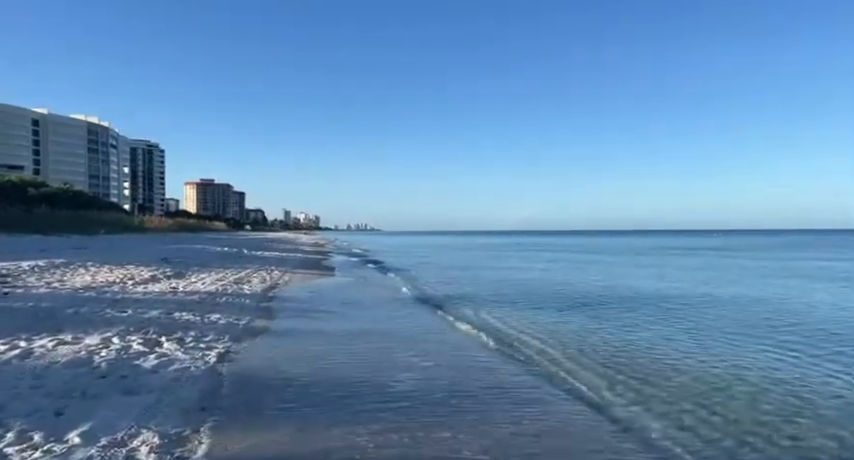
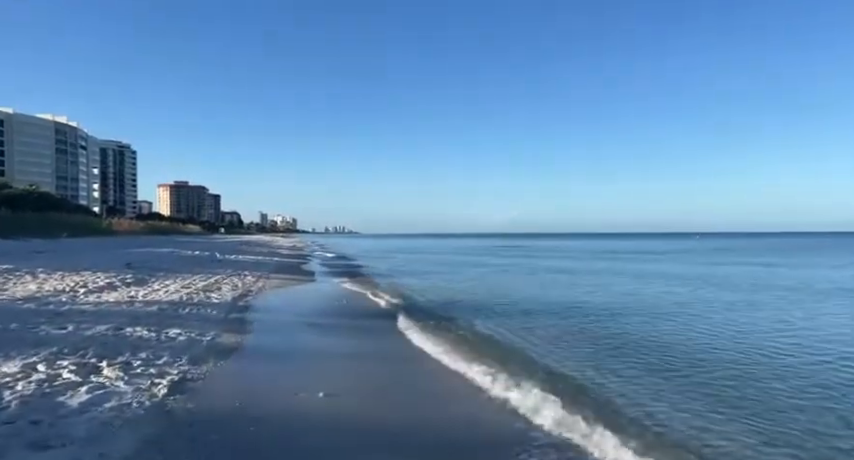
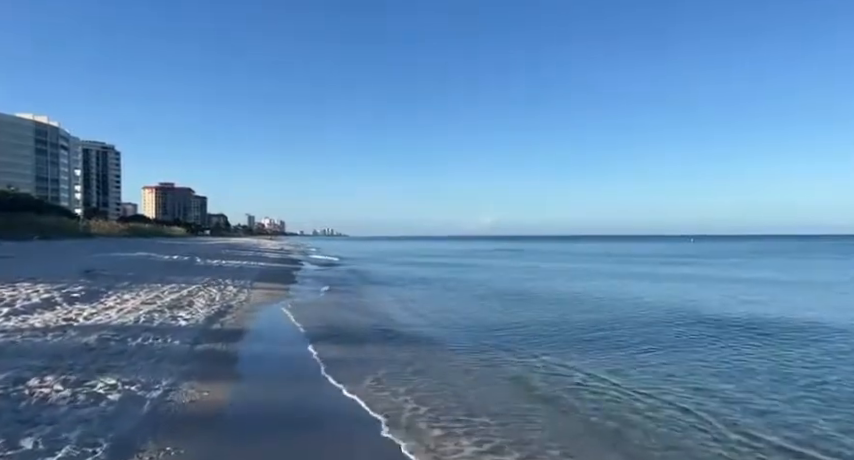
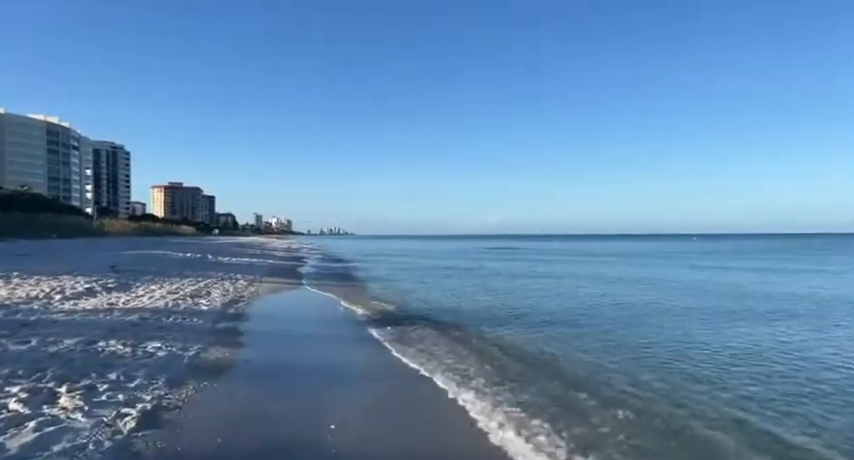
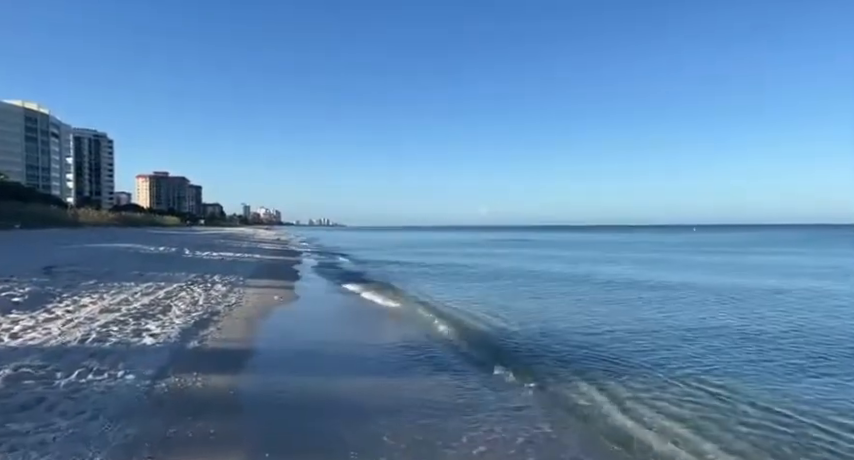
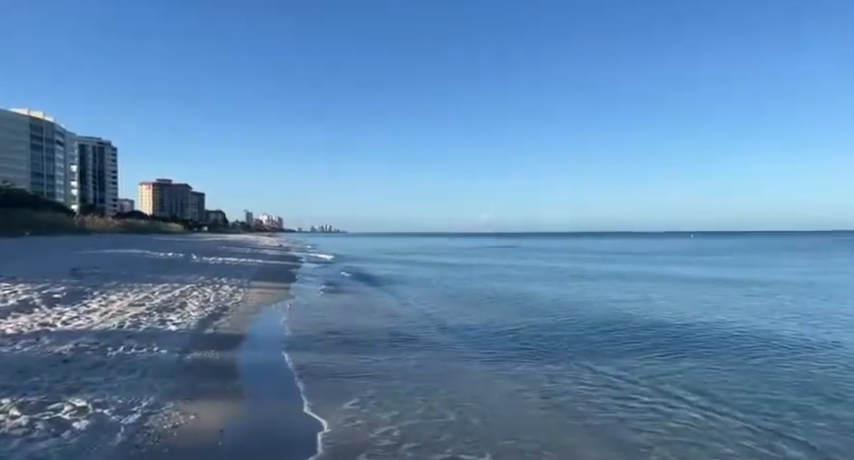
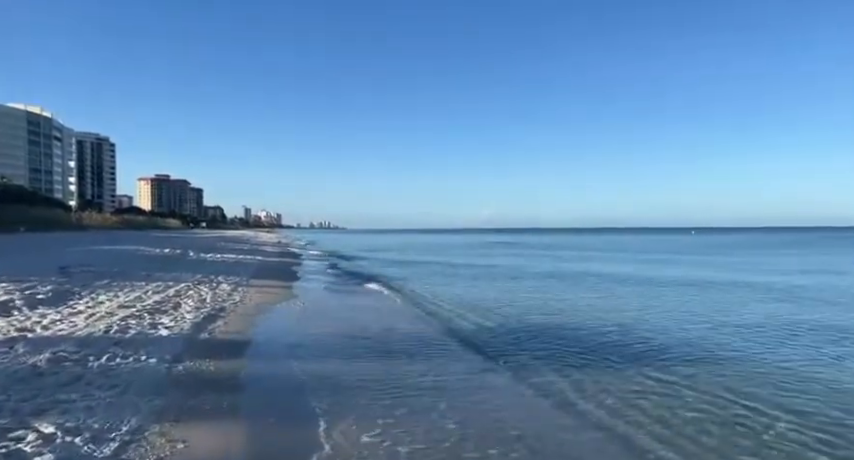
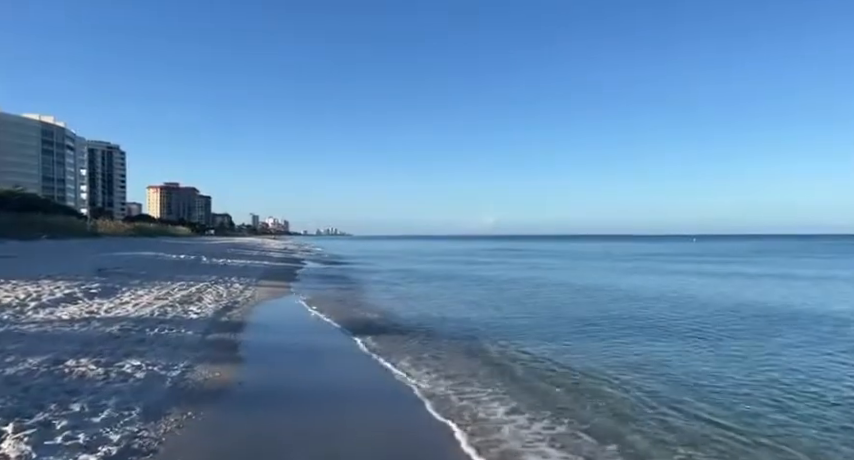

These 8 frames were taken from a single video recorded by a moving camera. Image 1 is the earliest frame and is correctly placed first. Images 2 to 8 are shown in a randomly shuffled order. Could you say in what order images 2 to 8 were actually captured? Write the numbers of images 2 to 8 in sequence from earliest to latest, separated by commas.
2, 4, 8, 3, 6, 7, 5
